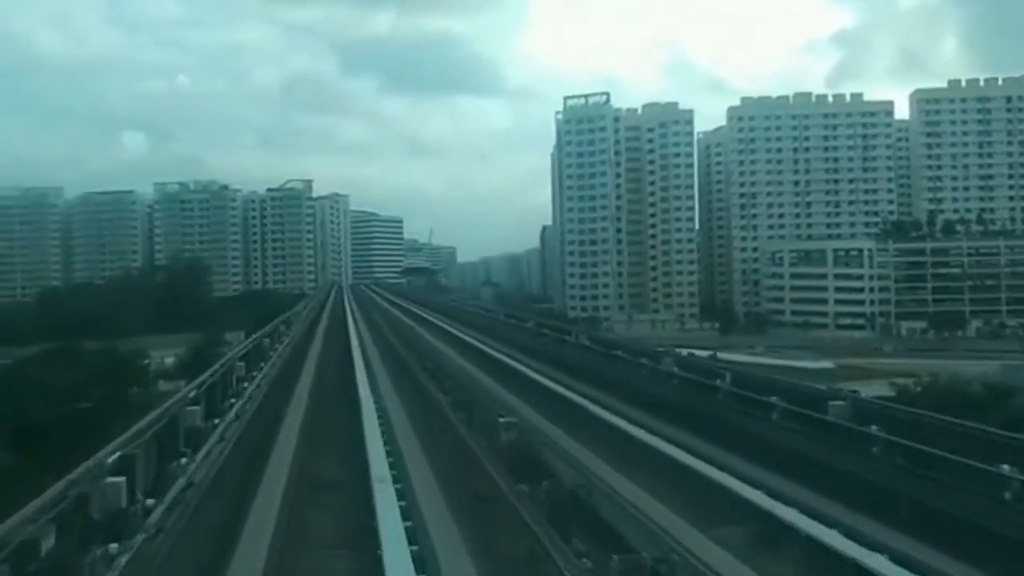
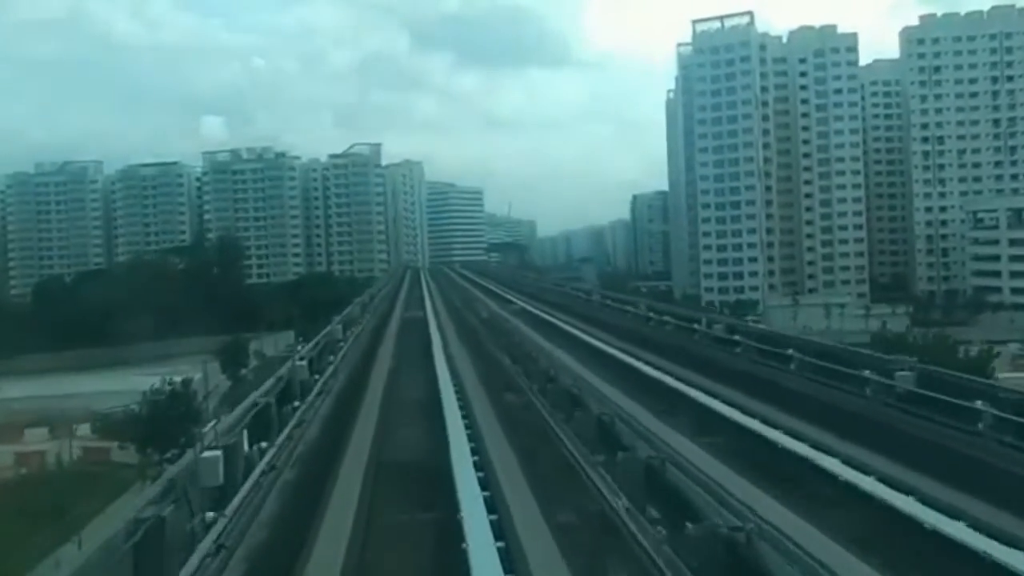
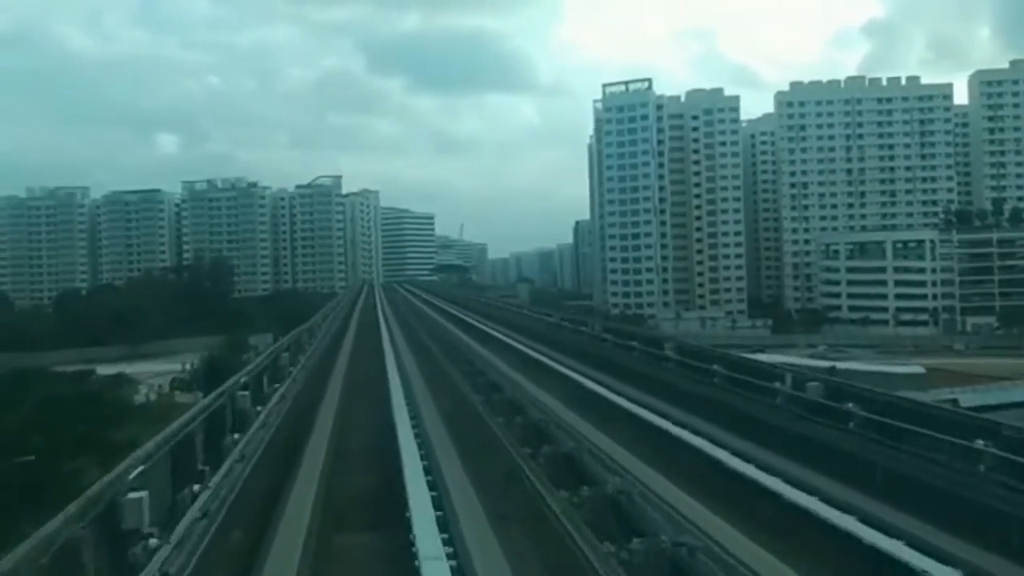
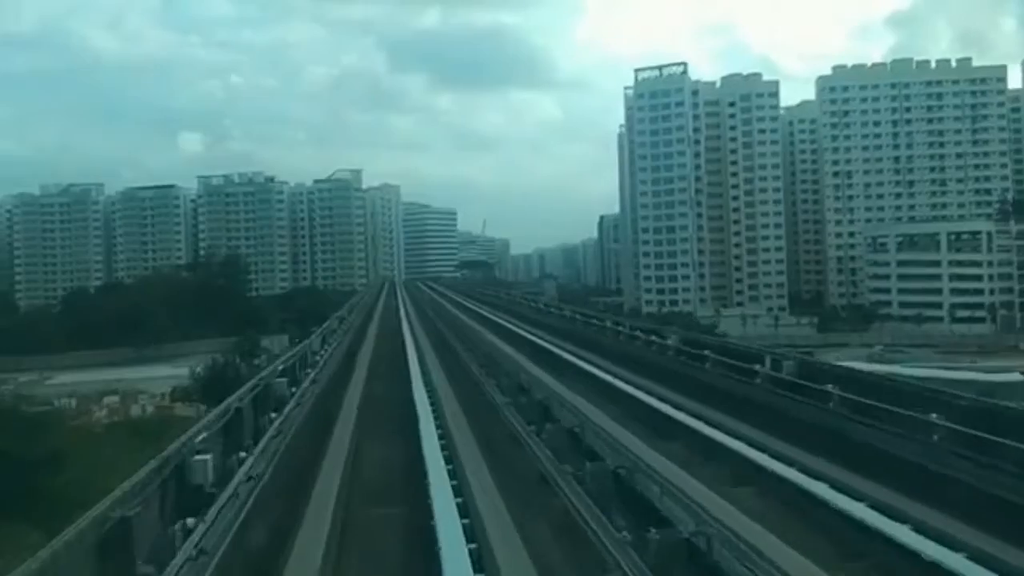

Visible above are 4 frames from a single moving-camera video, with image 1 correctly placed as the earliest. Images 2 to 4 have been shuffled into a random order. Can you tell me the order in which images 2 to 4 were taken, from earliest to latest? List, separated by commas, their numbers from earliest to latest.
3, 4, 2
